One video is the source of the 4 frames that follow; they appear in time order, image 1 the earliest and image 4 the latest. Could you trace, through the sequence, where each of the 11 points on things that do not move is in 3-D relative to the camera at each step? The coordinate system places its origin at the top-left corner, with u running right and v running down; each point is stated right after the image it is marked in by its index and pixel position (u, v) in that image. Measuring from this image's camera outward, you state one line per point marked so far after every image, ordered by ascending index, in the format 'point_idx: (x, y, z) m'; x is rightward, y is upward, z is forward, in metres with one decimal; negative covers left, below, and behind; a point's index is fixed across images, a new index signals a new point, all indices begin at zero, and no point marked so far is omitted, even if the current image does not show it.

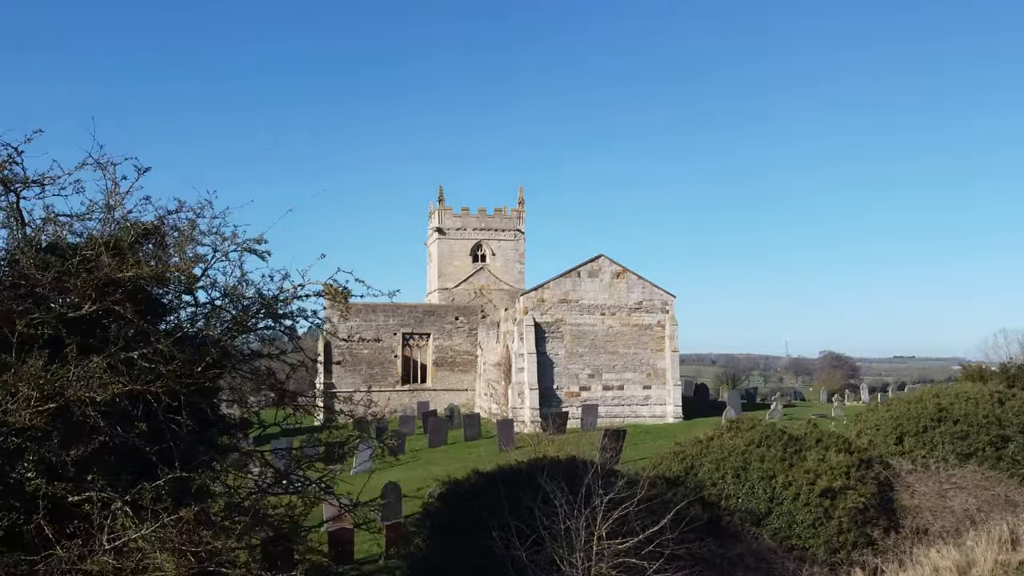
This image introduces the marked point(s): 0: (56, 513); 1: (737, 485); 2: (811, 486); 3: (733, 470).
0: (-2.7, -1.4, +4.7) m
1: (+3.0, -2.6, +10.3) m
2: (+3.9, -2.6, +10.2) m
3: (+2.9, -2.4, +10.5) m
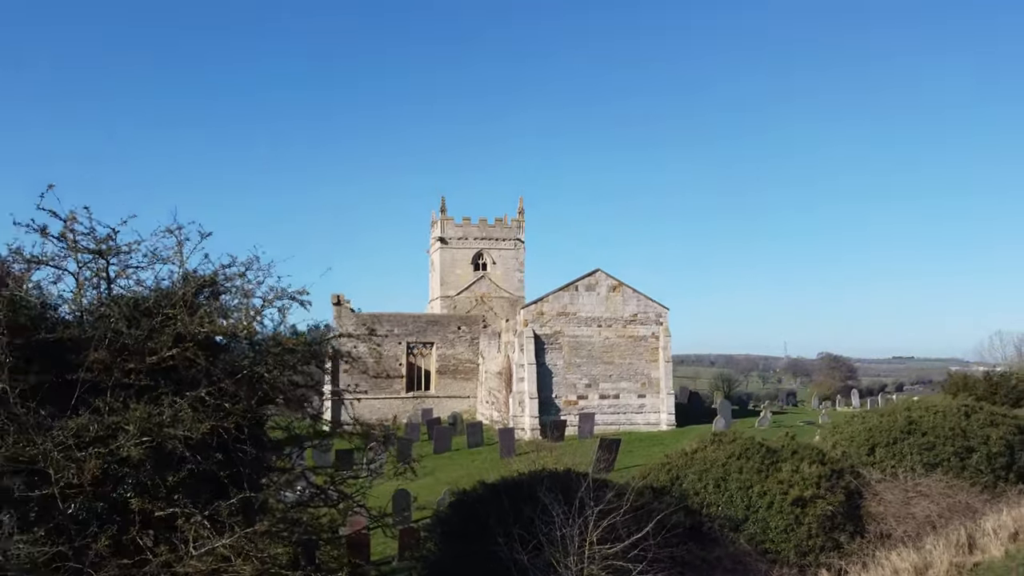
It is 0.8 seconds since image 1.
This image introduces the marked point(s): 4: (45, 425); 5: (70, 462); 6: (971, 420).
0: (-2.7, -1.8, +5.8) m
1: (+3.0, -3.0, +11.4) m
2: (+3.9, -3.0, +11.3) m
3: (+3.0, -2.8, +11.6) m
4: (-3.3, -1.0, +5.6) m
5: (-3.1, -1.2, +5.5) m
6: (+9.1, -2.6, +15.5) m
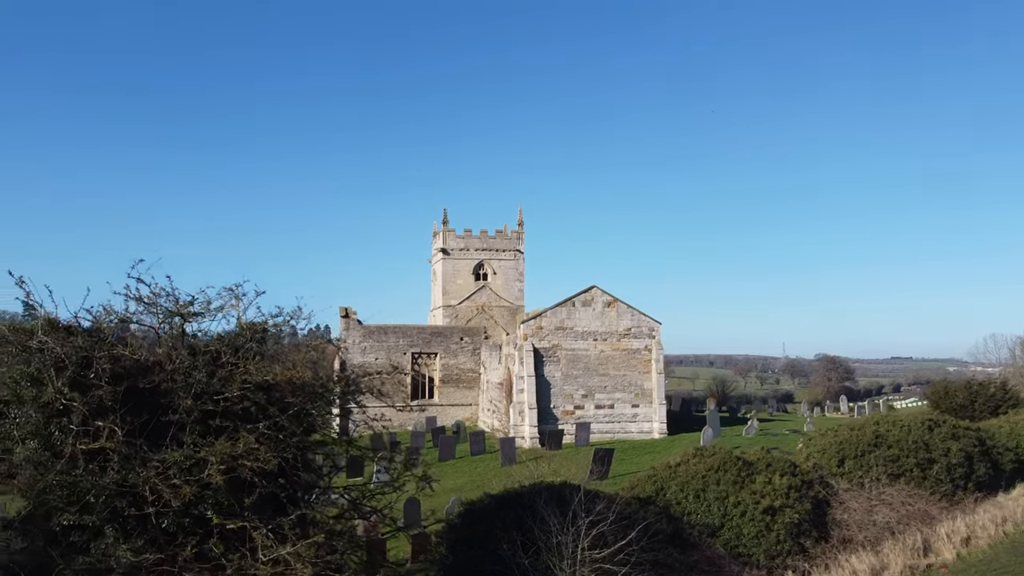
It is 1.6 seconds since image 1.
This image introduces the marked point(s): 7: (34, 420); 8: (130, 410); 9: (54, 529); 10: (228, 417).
0: (-2.7, -2.3, +7.2) m
1: (+3.0, -3.5, +12.8) m
2: (+3.9, -3.5, +12.7) m
3: (+3.0, -3.4, +13.0) m
4: (-3.3, -1.5, +7.0) m
5: (-3.0, -1.7, +6.9) m
6: (+9.1, -3.1, +16.9) m
7: (-4.2, -1.2, +7.0) m
8: (-3.5, -1.1, +7.3) m
9: (-4.1, -2.1, +7.0) m
10: (-2.7, -1.2, +7.5) m
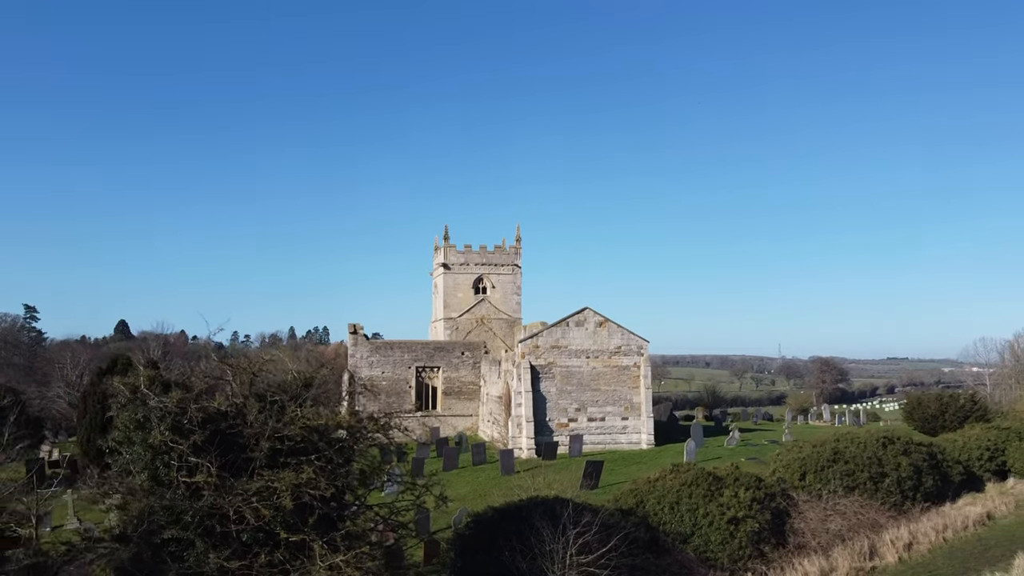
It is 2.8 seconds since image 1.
0: (-2.6, -3.0, +9.2) m
1: (+3.0, -4.3, +14.8) m
2: (+3.9, -4.3, +14.7) m
3: (+3.0, -4.1, +15.0) m
4: (-3.3, -2.3, +9.0) m
5: (-3.0, -2.5, +8.9) m
6: (+9.1, -3.9, +19.0) m
7: (-4.2, -1.9, +9.0) m
8: (-3.5, -1.9, +9.3) m
9: (-4.0, -2.9, +9.0) m
10: (-2.7, -2.0, +9.5) m
